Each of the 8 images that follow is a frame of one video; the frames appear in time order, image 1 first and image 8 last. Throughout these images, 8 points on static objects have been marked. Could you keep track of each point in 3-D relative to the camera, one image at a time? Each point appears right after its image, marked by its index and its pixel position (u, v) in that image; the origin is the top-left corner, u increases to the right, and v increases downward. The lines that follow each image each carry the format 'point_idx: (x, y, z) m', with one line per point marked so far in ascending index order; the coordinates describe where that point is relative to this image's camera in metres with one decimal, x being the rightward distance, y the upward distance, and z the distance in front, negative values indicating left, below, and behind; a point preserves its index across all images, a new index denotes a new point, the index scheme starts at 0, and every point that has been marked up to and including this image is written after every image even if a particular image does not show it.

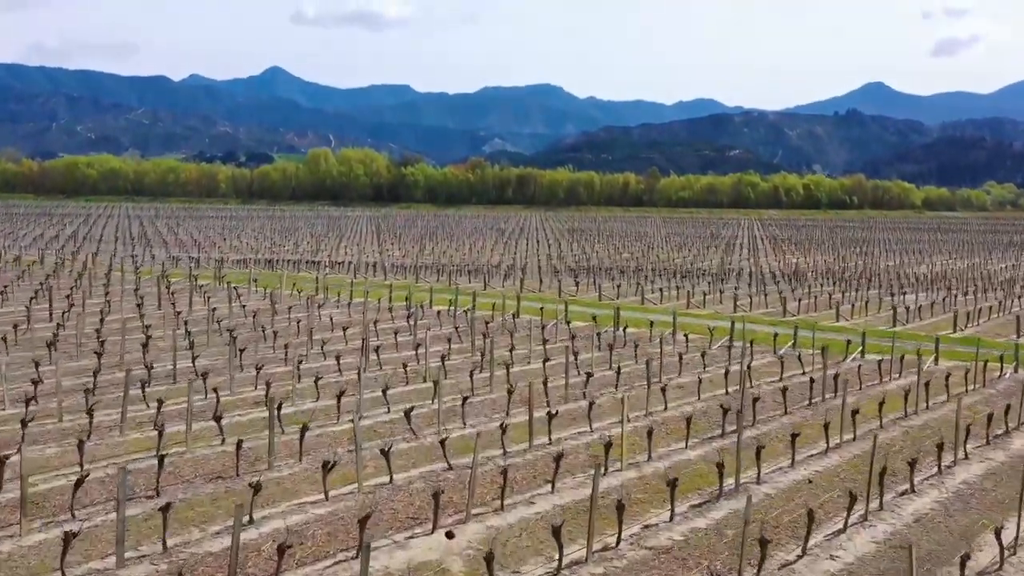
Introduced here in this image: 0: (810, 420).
0: (+4.8, -2.2, +16.7) m
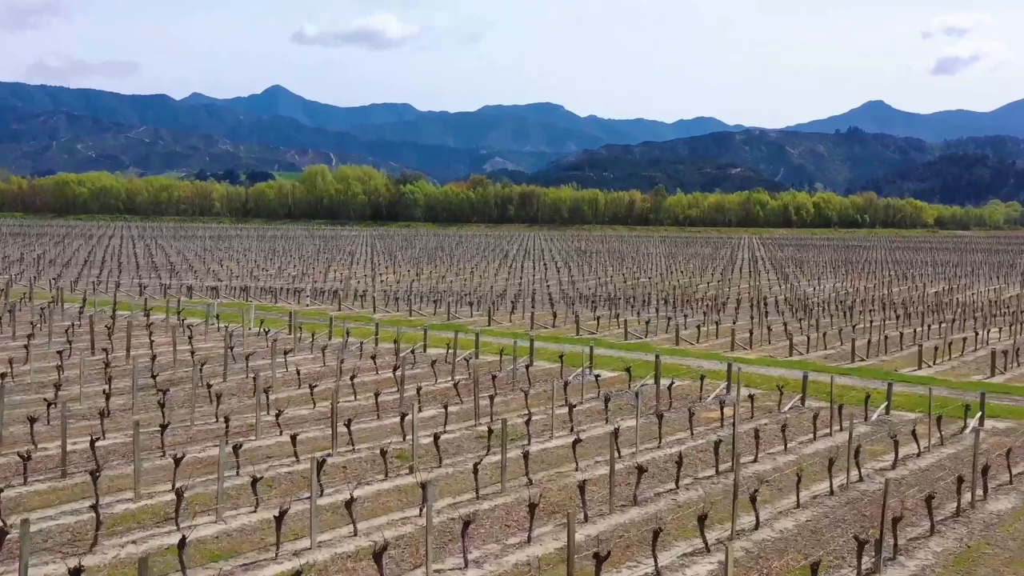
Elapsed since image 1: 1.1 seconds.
0: (+5.0, -2.8, +11.3) m
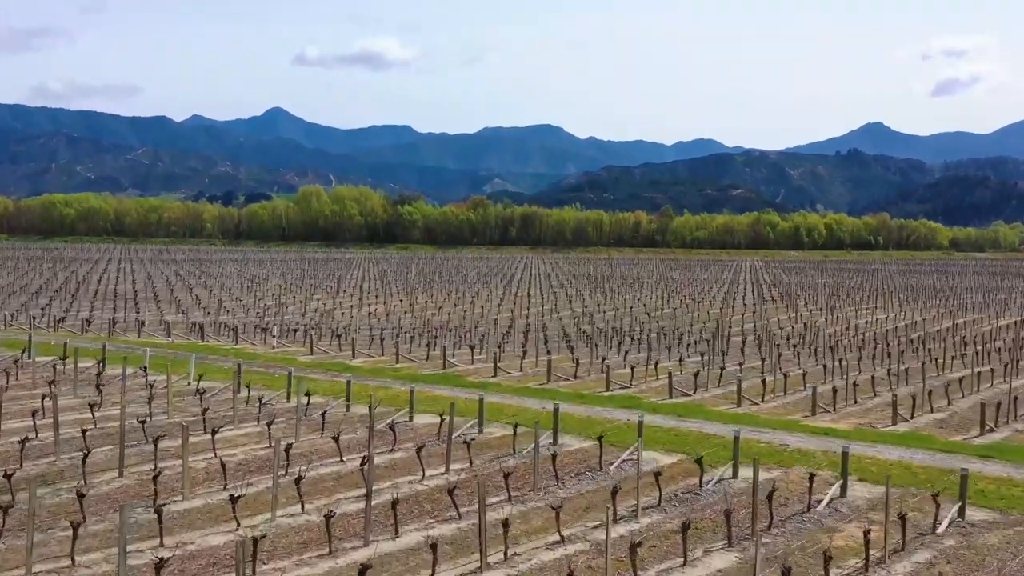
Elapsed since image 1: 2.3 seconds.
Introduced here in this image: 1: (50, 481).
0: (+5.3, -3.4, +4.8) m
1: (-6.3, -2.5, +14.1) m
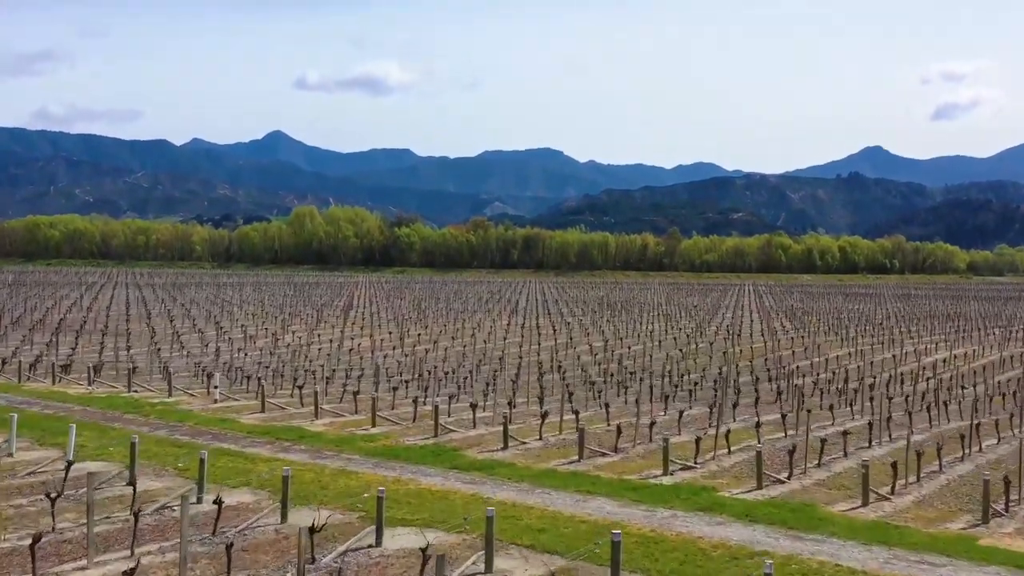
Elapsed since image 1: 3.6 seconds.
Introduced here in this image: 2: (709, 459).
0: (+5.6, -3.6, -2.2) m
1: (-6.0, -3.0, +7.1) m
2: (+3.4, -2.9, +17.8) m
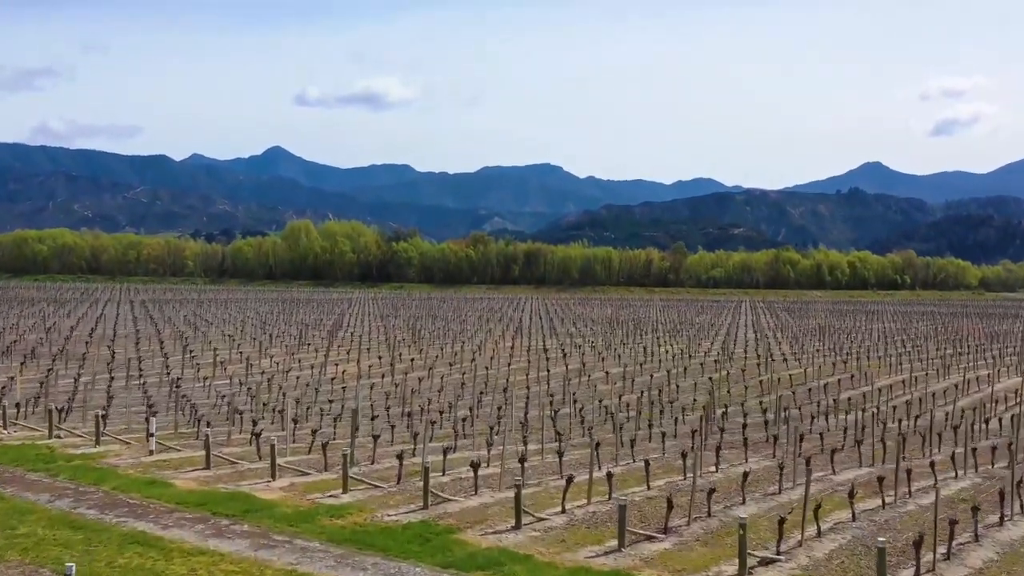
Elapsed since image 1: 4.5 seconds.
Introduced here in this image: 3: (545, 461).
0: (+5.8, -3.6, -6.9) m
1: (-5.8, -3.1, +2.4) m
2: (+3.6, -3.2, +13.1) m
3: (+0.6, -3.0, +18.5) m
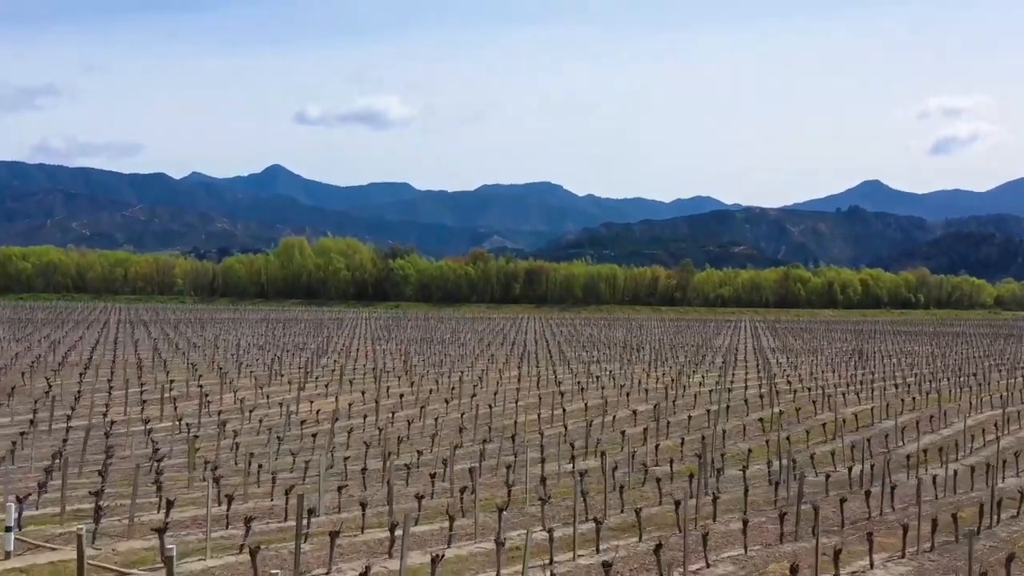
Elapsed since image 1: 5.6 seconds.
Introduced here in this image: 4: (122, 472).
0: (+6.1, -3.5, -12.7) m
1: (-5.5, -3.1, -3.4) m
2: (+3.8, -3.4, +7.3) m
3: (+0.8, -3.3, +12.8) m
4: (-6.8, -3.2, +18.6) m
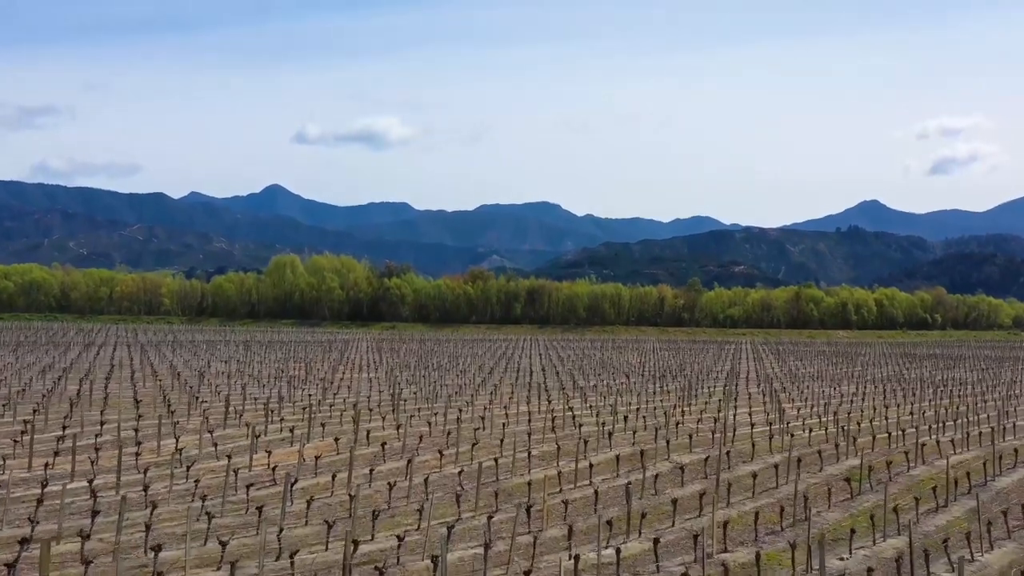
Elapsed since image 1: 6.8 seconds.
0: (+6.4, -3.2, -19.0) m
1: (-5.2, -3.0, -9.7) m
2: (+4.1, -3.4, +1.0) m
3: (+1.1, -3.4, +6.5) m
4: (-6.5, -3.4, +12.3) m
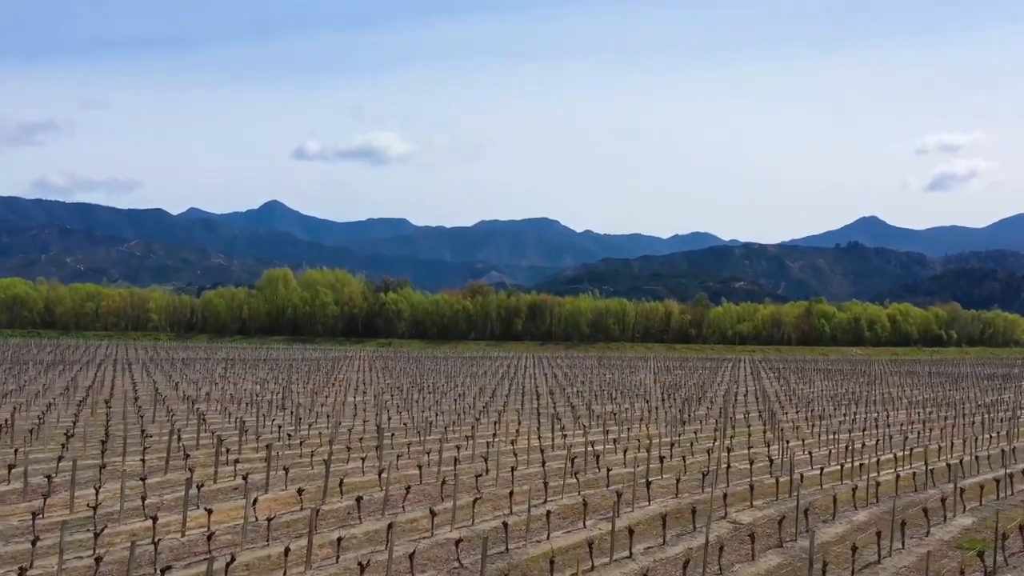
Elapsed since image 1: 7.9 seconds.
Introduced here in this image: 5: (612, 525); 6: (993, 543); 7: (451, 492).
0: (+6.7, -2.6, -24.4) m
1: (-4.9, -2.6, -15.1) m
2: (+4.4, -3.2, -4.4) m
3: (+1.3, -3.3, +1.1) m
4: (-6.3, -3.3, +6.9) m
5: (+1.7, -3.9, +17.1) m
6: (+7.5, -3.9, +15.8) m
7: (-1.1, -3.8, +19.3) m
